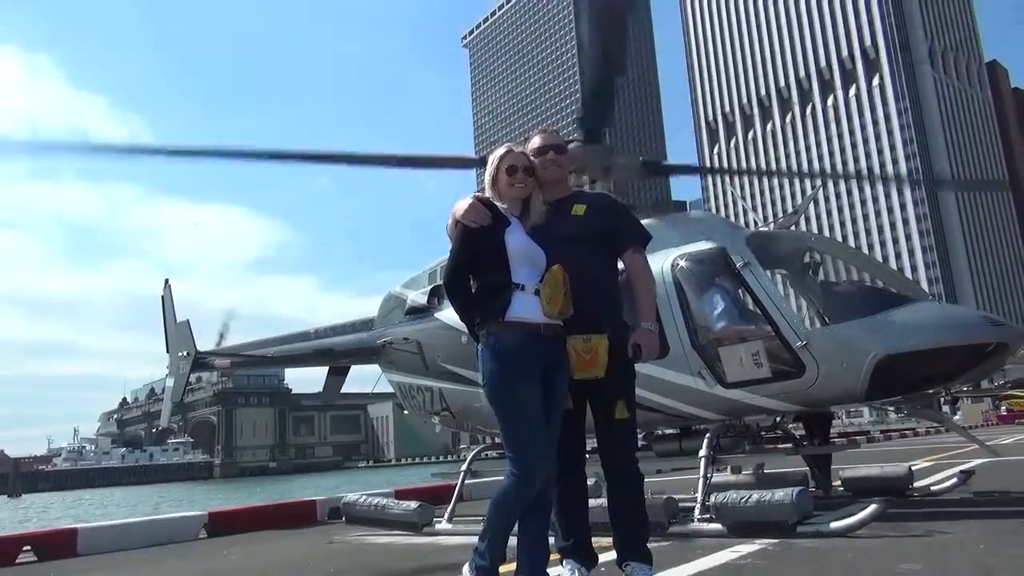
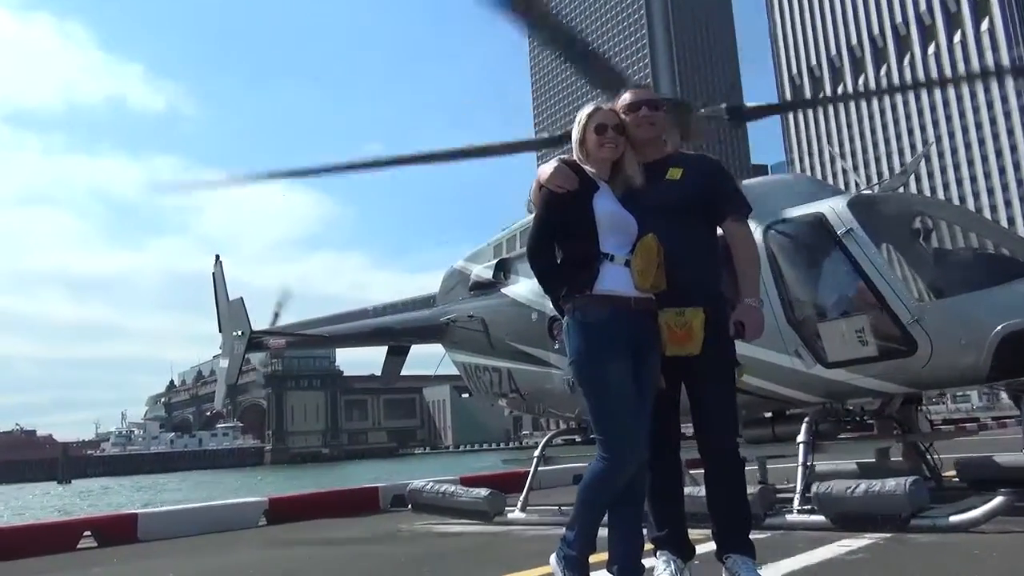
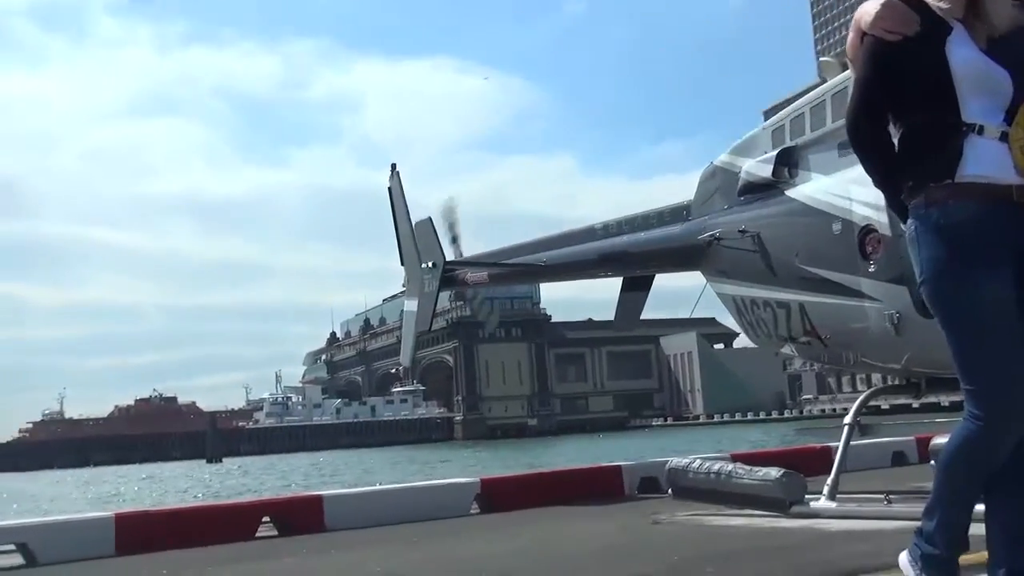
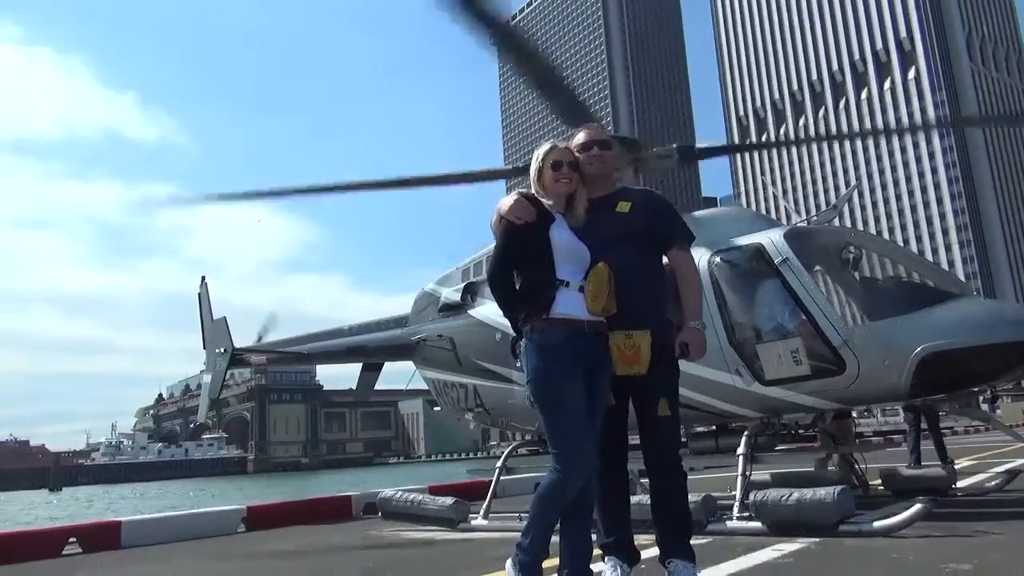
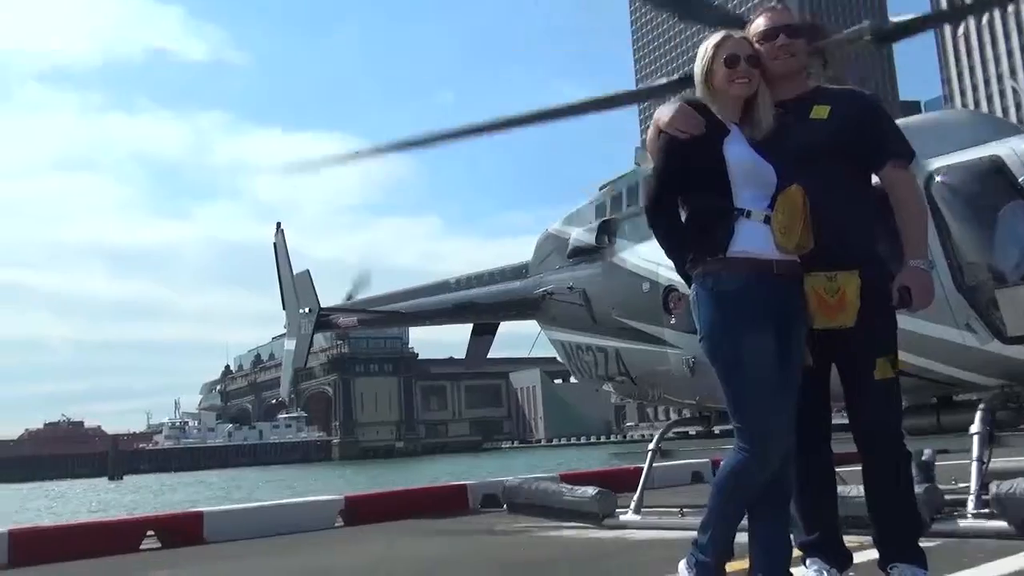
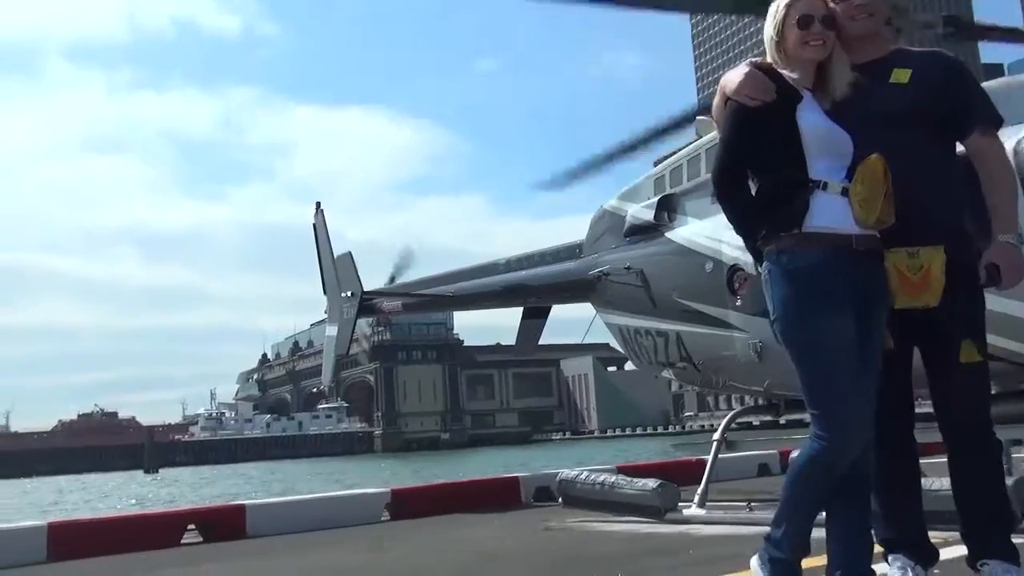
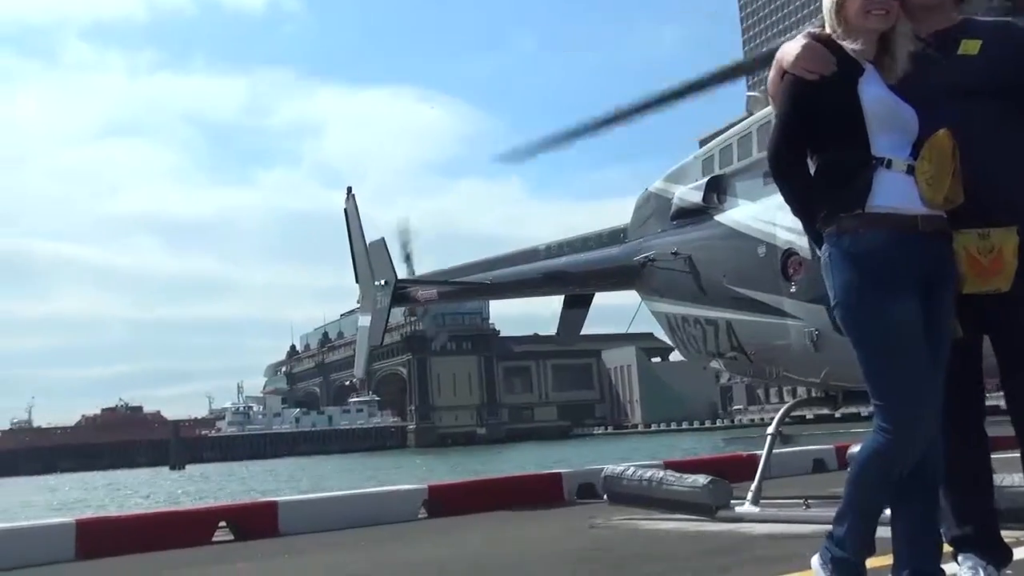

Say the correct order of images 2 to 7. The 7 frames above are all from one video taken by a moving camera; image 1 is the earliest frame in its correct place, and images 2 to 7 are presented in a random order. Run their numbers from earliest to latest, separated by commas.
4, 2, 5, 6, 7, 3
